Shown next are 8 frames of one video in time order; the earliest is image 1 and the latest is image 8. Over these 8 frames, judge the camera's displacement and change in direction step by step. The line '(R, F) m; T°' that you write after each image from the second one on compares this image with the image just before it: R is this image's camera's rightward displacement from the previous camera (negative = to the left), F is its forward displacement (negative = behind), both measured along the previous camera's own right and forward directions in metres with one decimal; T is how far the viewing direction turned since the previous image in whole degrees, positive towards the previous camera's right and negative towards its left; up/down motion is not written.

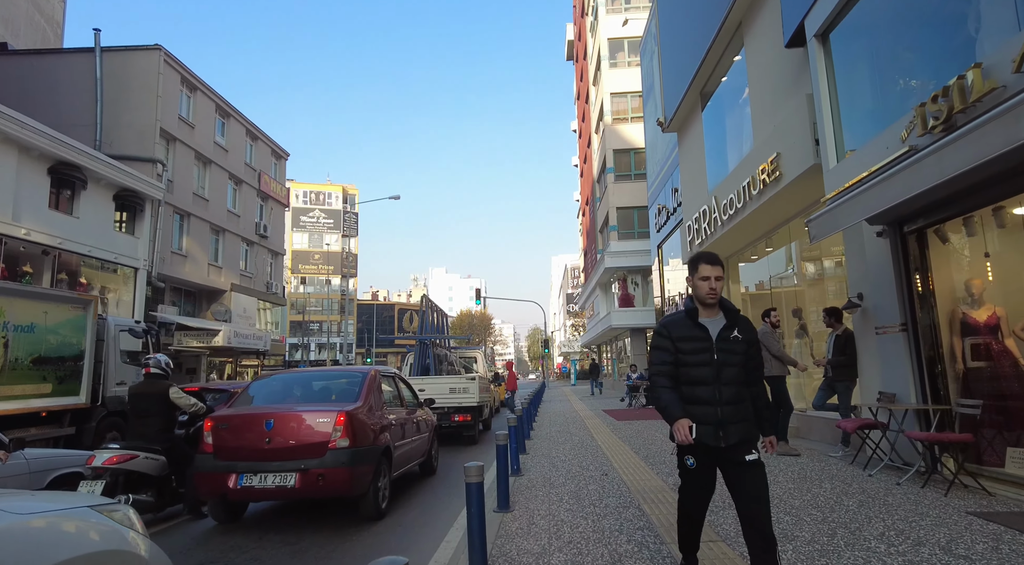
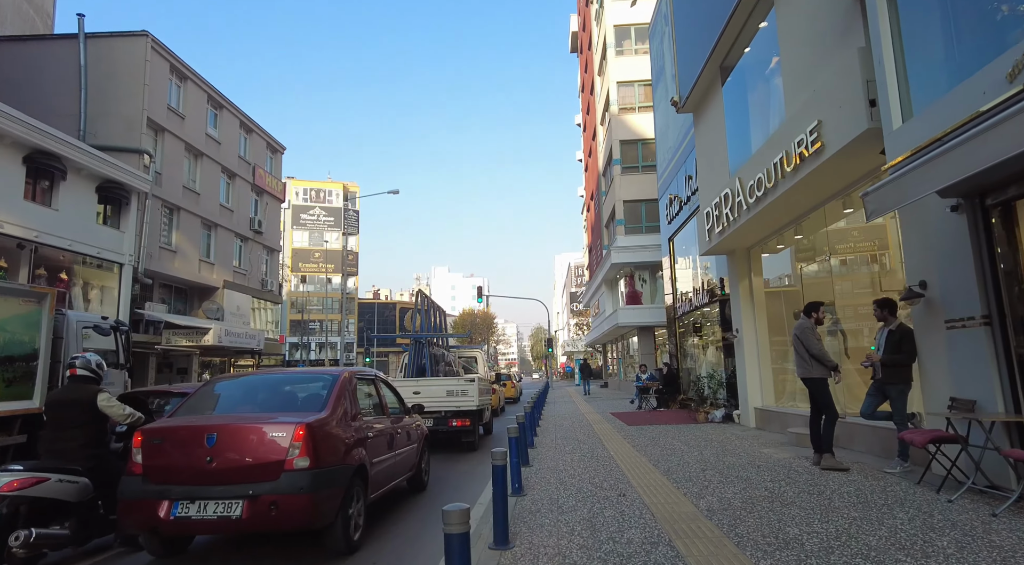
(0.0, +1.1) m; 0°
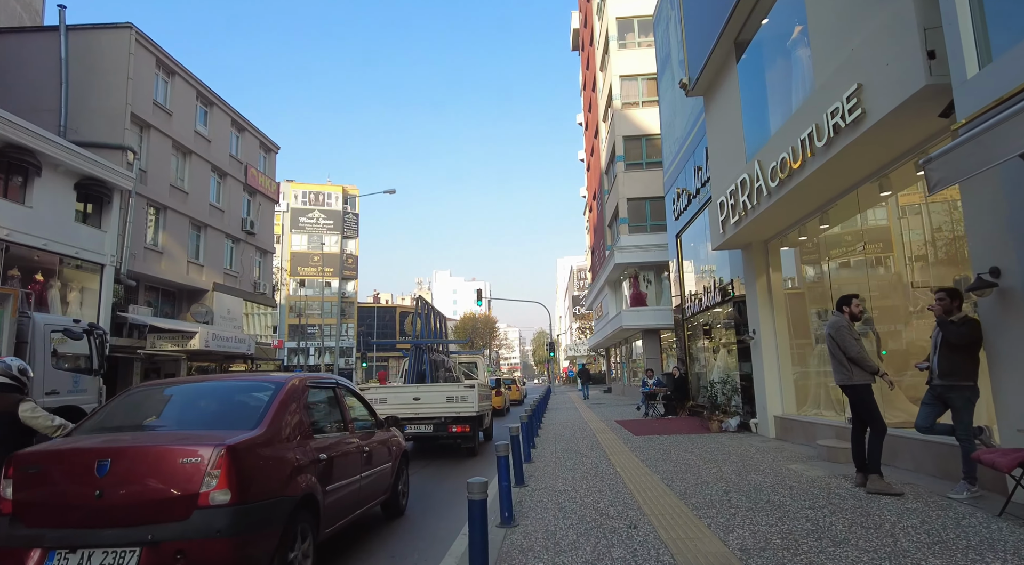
(+0.1, +1.0) m; 0°
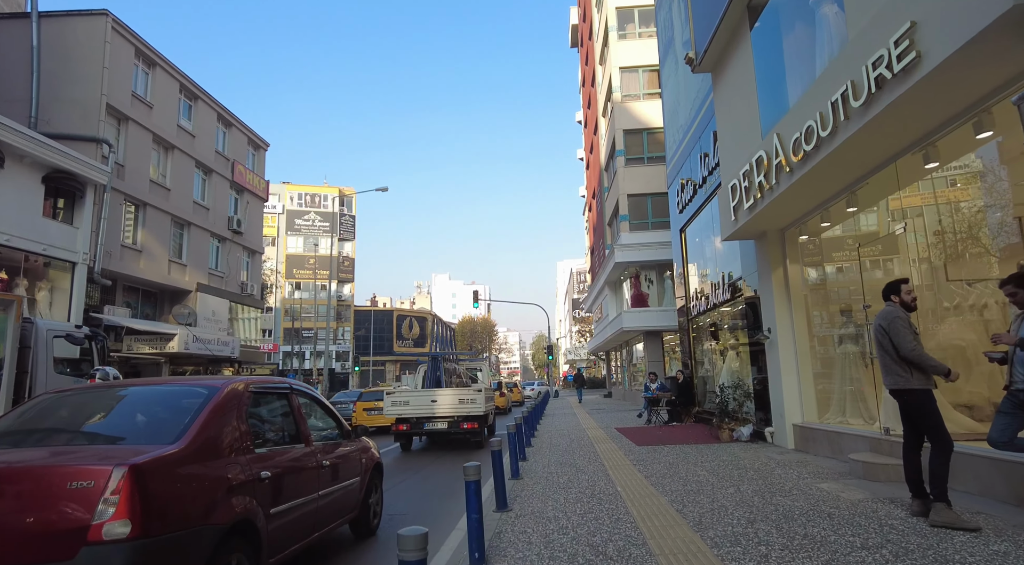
(+0.2, +1.1) m; 0°
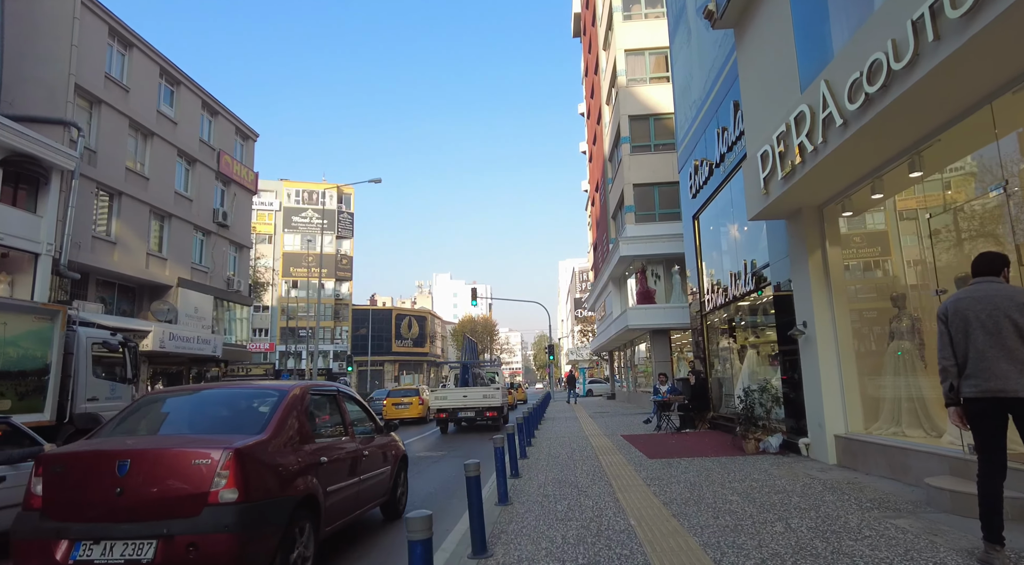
(+0.2, +1.5) m; 0°
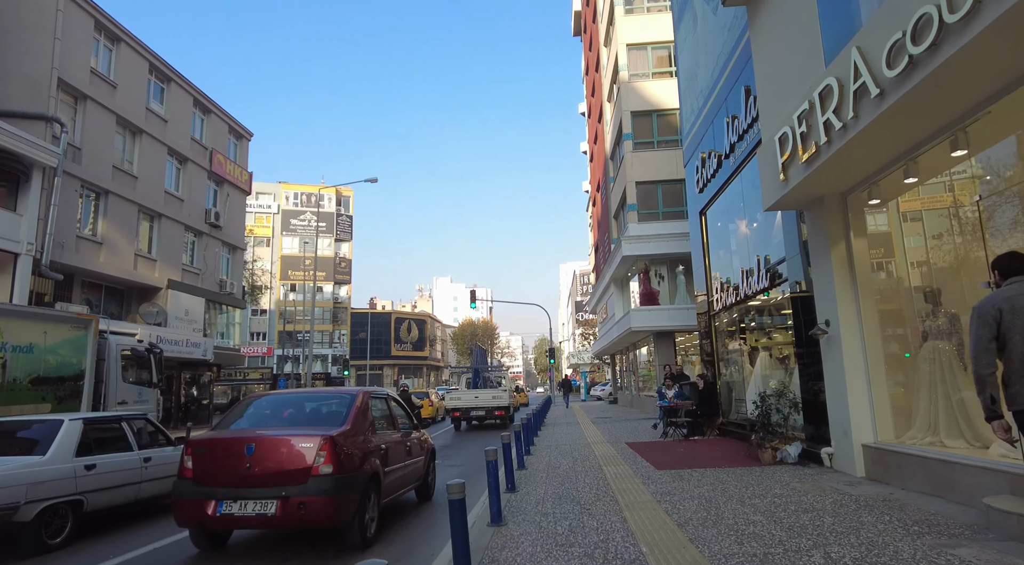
(+0.1, +0.7) m; 0°
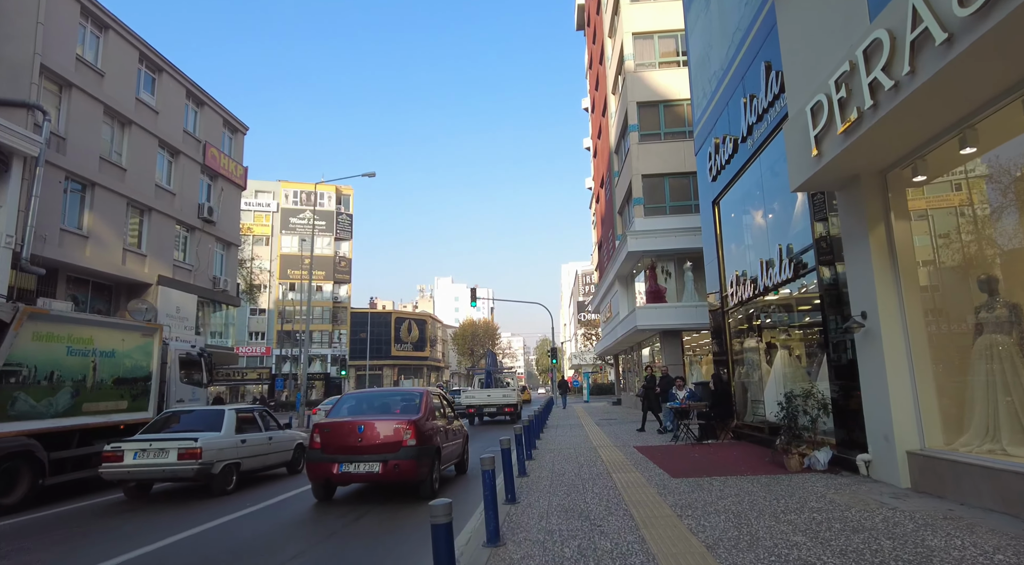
(0.0, +0.8) m; 0°
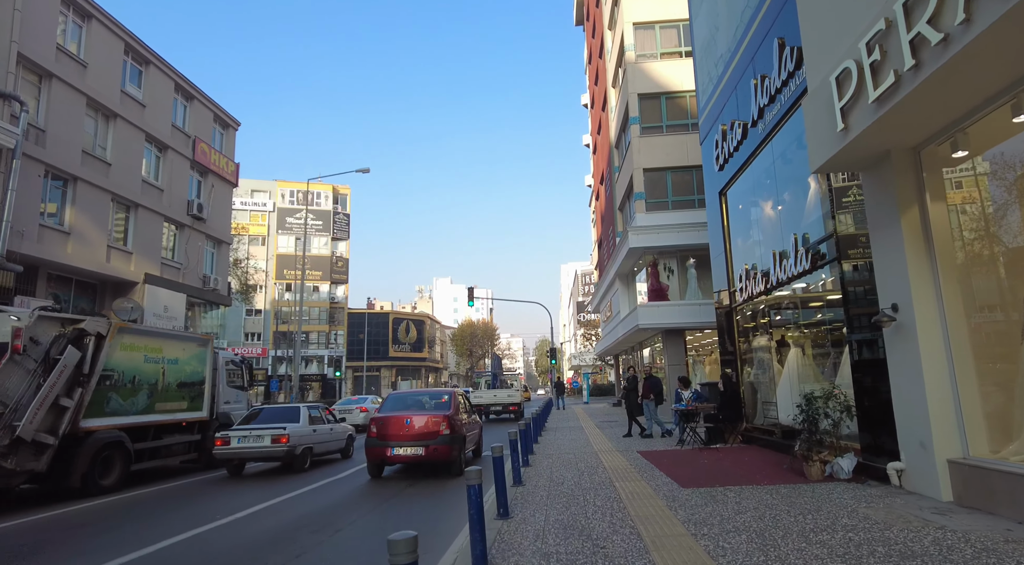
(+0.1, +0.7) m; 0°
